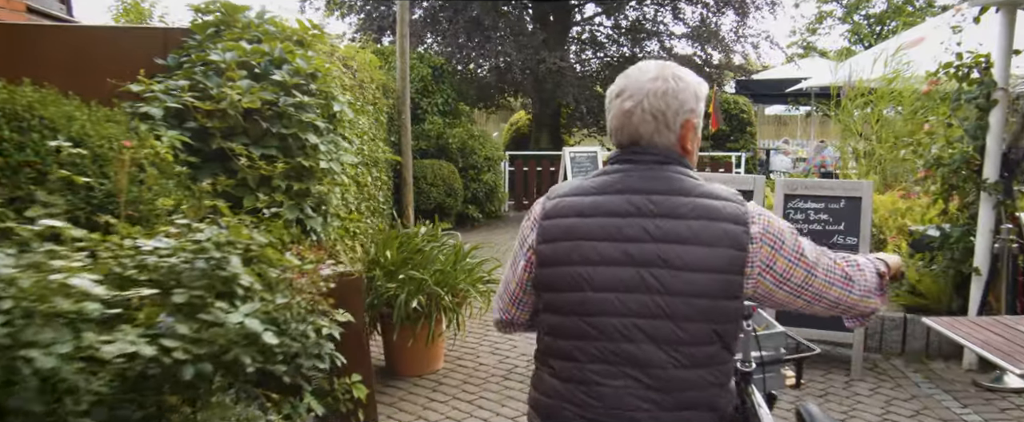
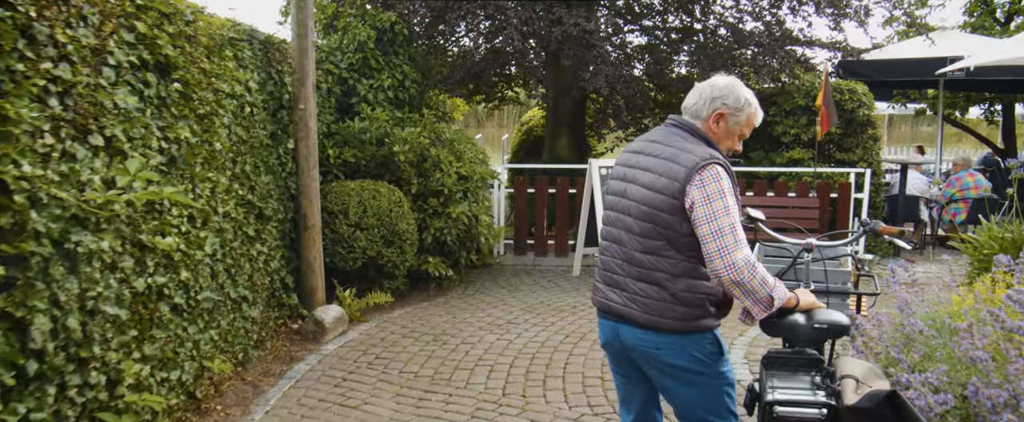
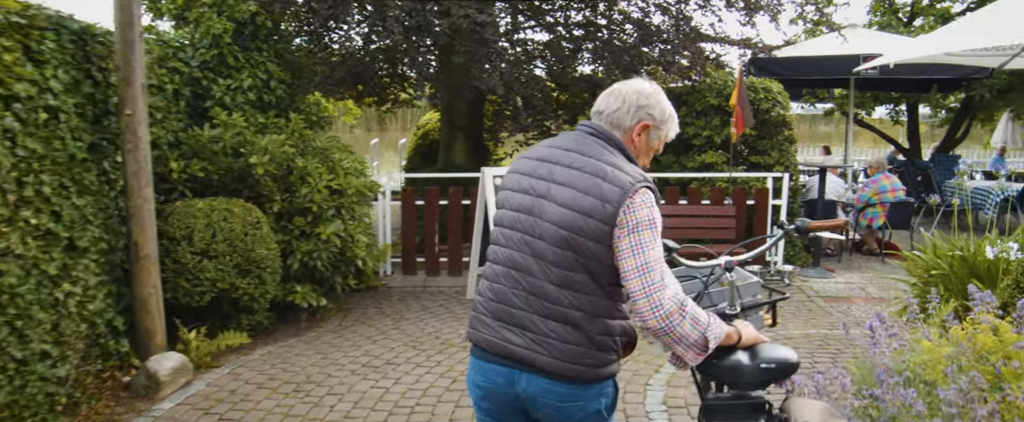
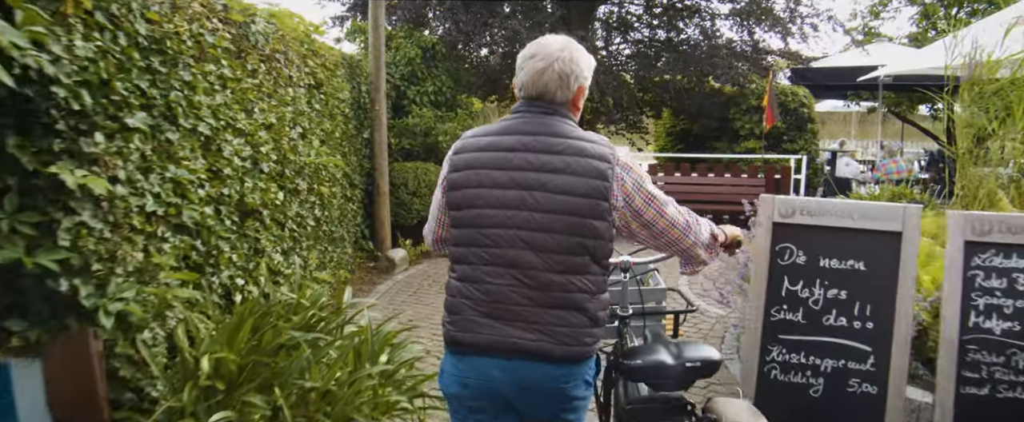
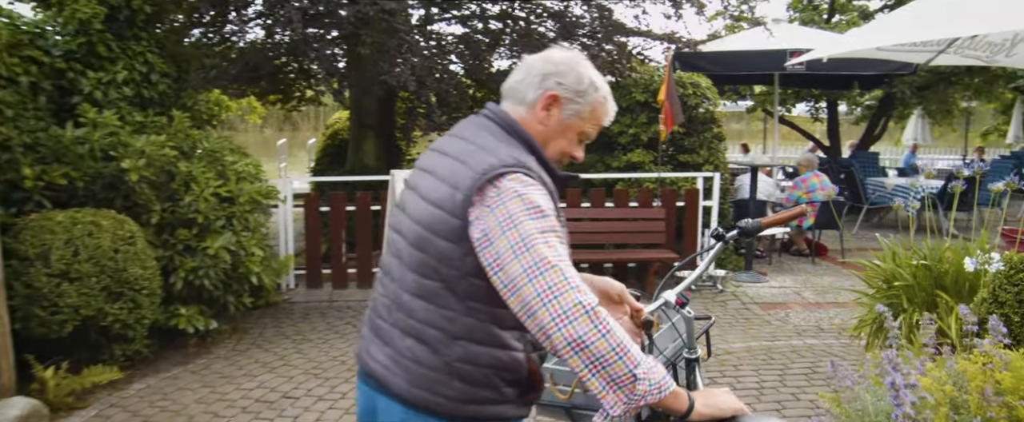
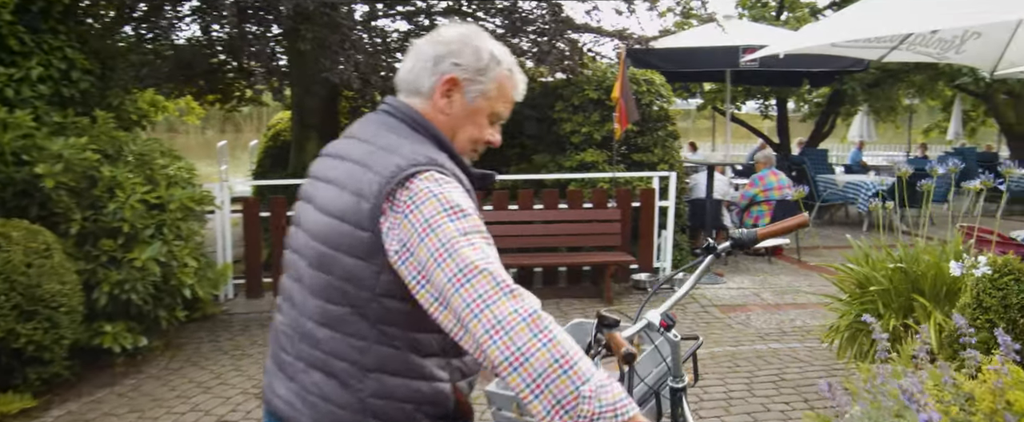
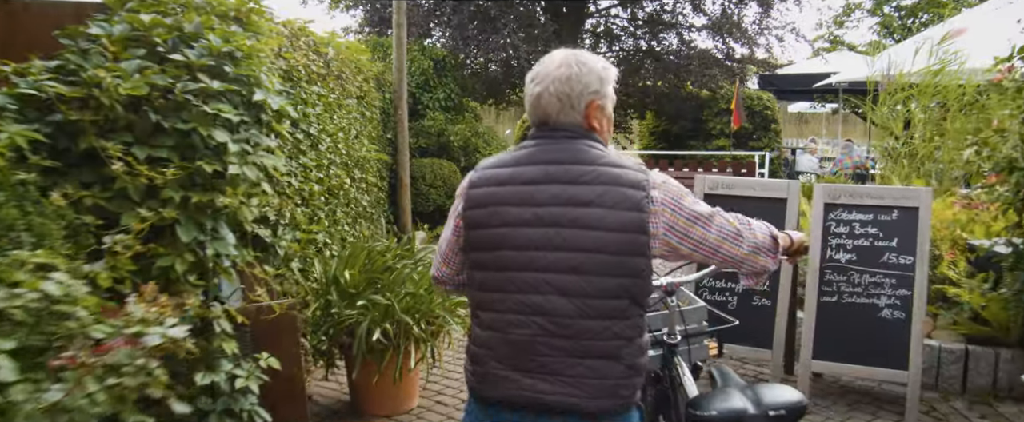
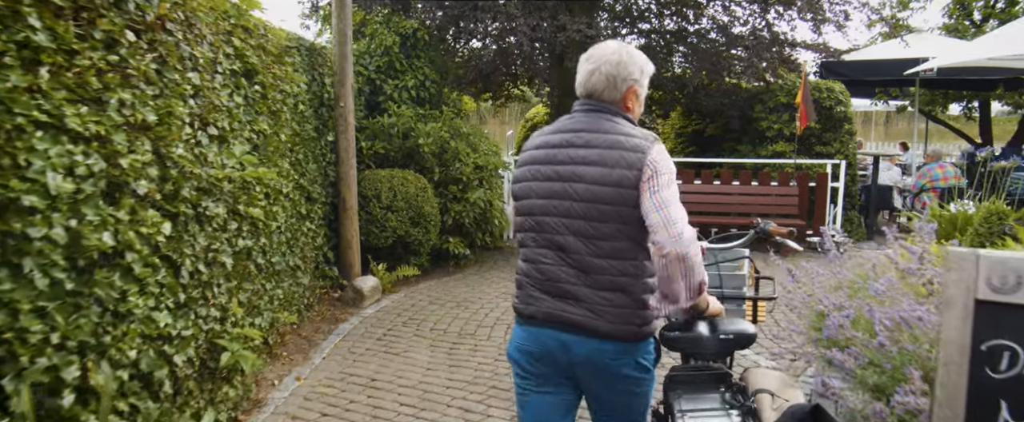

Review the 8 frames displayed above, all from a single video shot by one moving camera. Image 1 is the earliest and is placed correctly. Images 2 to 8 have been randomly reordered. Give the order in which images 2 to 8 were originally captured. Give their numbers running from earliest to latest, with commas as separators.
7, 4, 8, 2, 3, 5, 6
